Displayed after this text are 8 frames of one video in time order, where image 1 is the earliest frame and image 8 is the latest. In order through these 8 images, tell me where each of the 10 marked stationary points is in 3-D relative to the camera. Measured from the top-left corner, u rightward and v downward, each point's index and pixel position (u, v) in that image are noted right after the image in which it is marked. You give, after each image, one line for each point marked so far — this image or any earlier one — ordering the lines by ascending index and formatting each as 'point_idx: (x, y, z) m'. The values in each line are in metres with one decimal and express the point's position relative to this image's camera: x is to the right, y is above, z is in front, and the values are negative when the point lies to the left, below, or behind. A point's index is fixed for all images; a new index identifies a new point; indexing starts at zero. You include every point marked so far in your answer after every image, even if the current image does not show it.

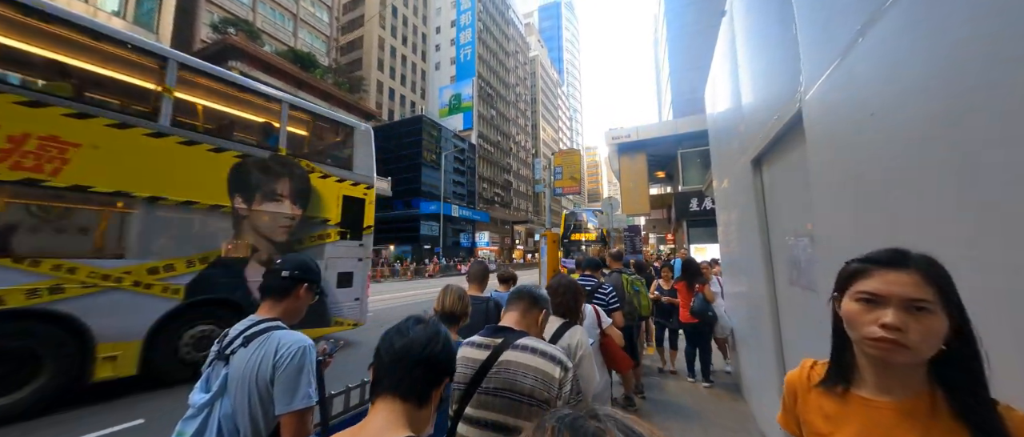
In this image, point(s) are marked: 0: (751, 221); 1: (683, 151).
0: (+2.9, 0.0, +3.9) m
1: (+9.4, +3.7, +17.9) m
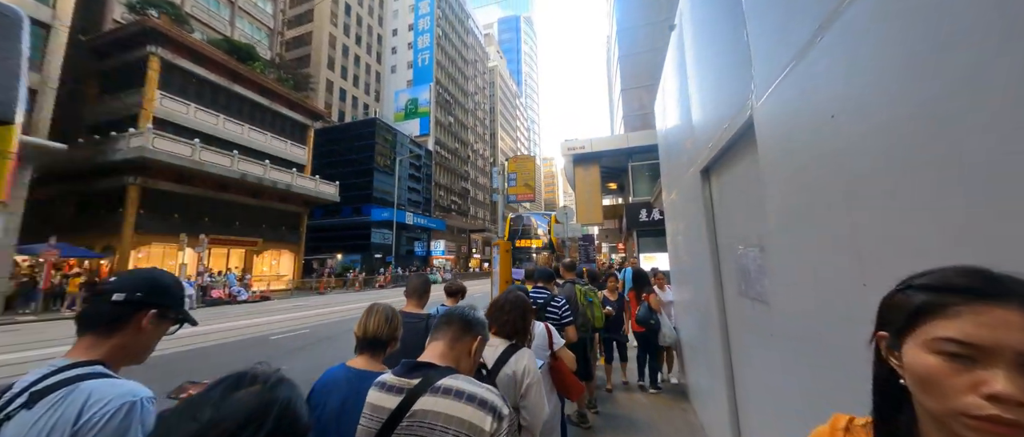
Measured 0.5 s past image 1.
0: (+2.3, -0.1, +3.9) m
1: (+7.0, +3.1, +18.7) m
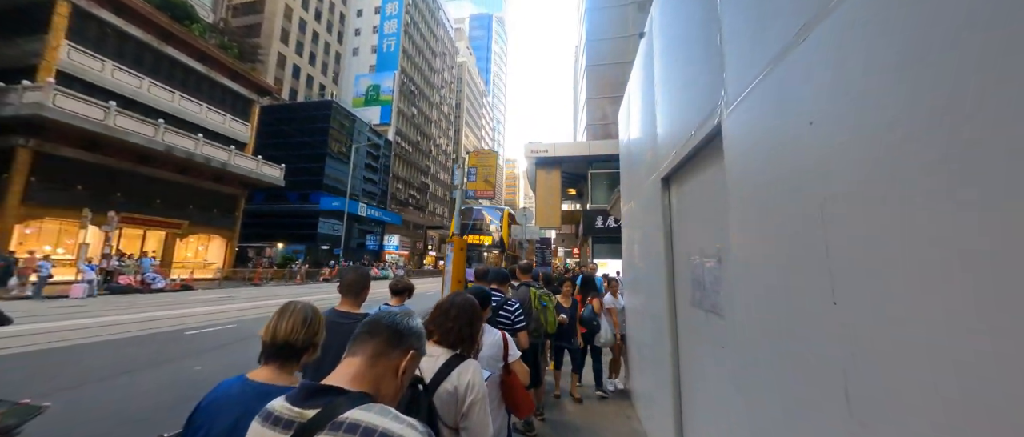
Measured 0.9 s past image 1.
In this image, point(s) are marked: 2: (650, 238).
0: (+1.8, -0.2, +3.9) m
1: (+4.8, +2.7, +19.3) m
2: (+1.9, -0.2, +4.3) m
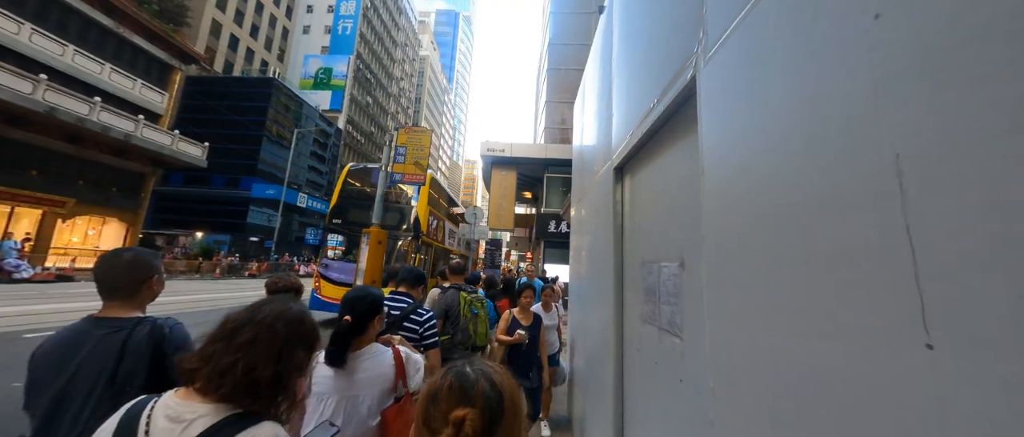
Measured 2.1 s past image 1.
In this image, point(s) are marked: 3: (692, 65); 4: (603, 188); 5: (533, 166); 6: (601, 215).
0: (+1.0, -0.2, +3.4) m
1: (+2.2, +2.5, +19.0) m
2: (+1.0, -0.2, +3.8) m
3: (+1.0, +0.8, +1.7) m
4: (+1.1, +0.4, +3.8) m
5: (+1.2, +3.2, +19.6) m
6: (+1.1, +0.1, +3.8) m
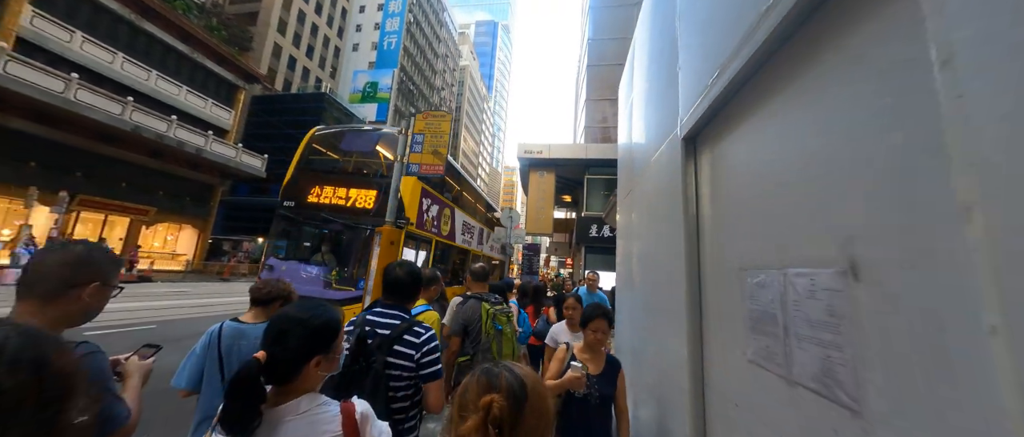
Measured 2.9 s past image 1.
0: (+1.3, -0.1, +2.6) m
1: (+4.3, +2.3, +18.0) m
2: (+1.3, -0.1, +3.0) m
3: (+1.0, +0.9, +0.9) m
4: (+1.4, +0.4, +3.0) m
5: (+3.4, +3.0, +18.6) m
6: (+1.4, +0.1, +2.9) m
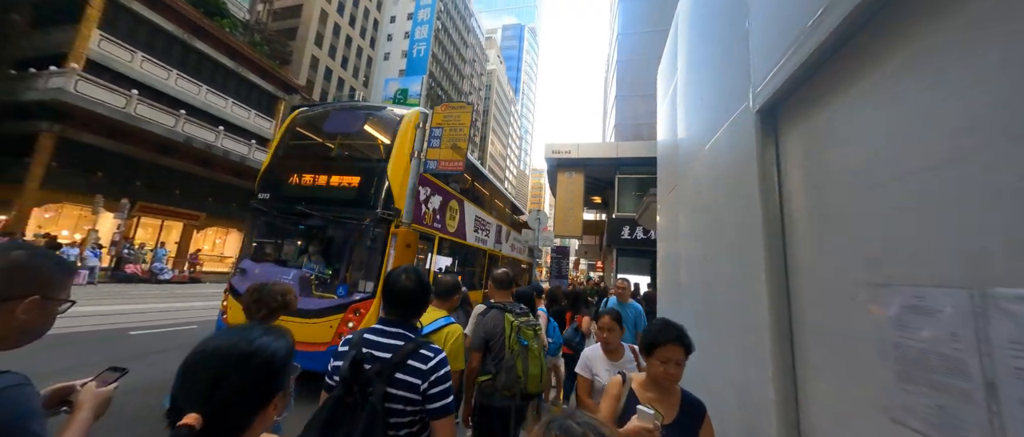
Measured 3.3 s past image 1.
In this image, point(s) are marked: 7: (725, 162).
0: (+1.4, -0.1, +2.0) m
1: (+5.8, +2.2, +17.2) m
2: (+1.5, -0.1, +2.5) m
3: (+1.0, +0.9, +0.4) m
4: (+1.6, +0.5, +2.5) m
5: (+4.9, +2.9, +17.9) m
6: (+1.6, +0.1, +2.4) m
7: (+1.6, +0.4, +2.4) m
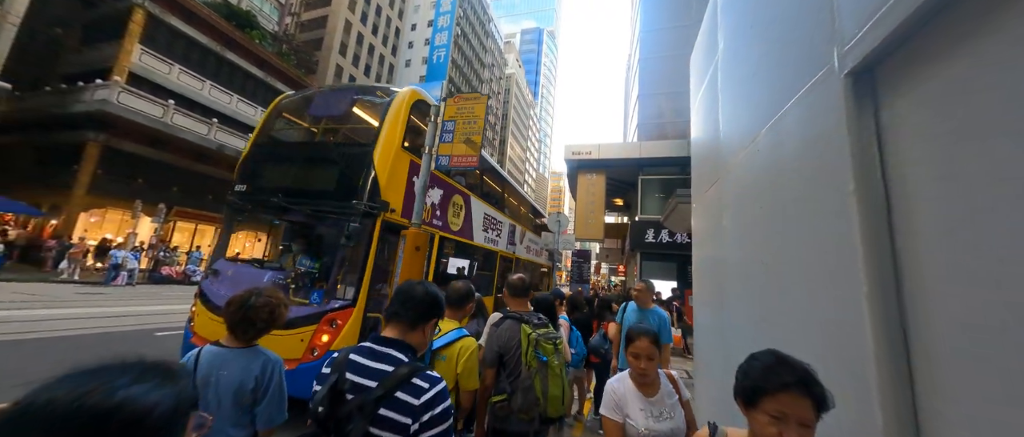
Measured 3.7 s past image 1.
0: (+1.5, -0.1, +1.6) m
1: (+6.7, +2.1, +16.5) m
2: (+1.7, -0.1, +2.1) m
3: (+1.0, +1.0, +0.1) m
4: (+1.7, +0.5, +2.1) m
5: (+5.9, +2.7, +17.3) m
6: (+1.7, +0.2, +2.0) m
7: (+1.7, +0.5, +2.0) m
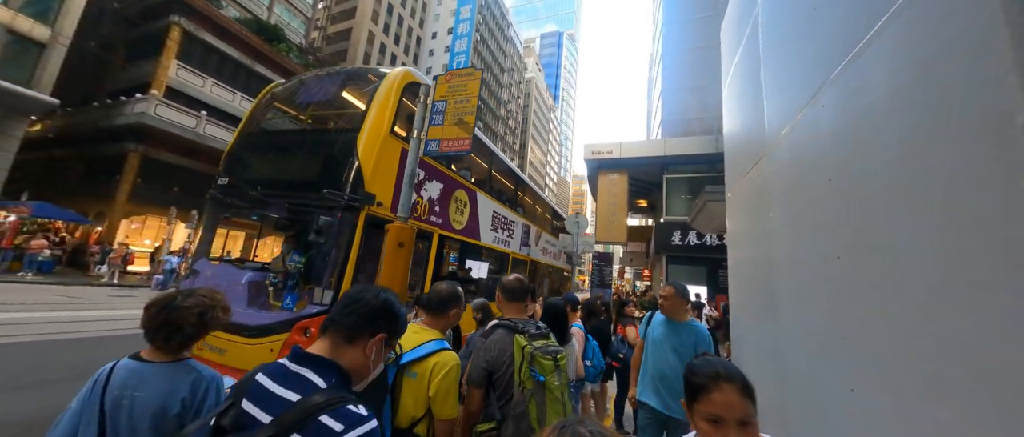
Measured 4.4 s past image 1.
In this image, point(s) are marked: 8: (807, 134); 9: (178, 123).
0: (+1.4, 0.0, +1.1) m
1: (+7.6, +2.0, +15.7) m
2: (+1.6, 0.0, +1.5) m
3: (+0.8, +1.1, -0.4) m
4: (+1.6, +0.6, +1.5) m
5: (+6.8, +2.7, +16.5) m
6: (+1.6, +0.3, +1.5) m
7: (+1.6, +0.6, +1.5) m
8: (+1.9, +0.6, +2.2) m
9: (-17.3, +5.0, +16.9) m
